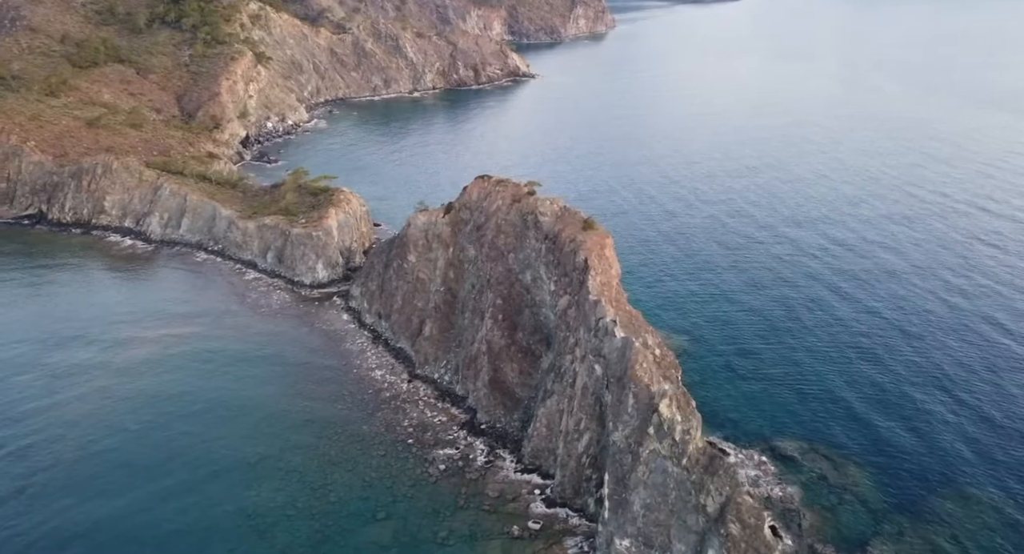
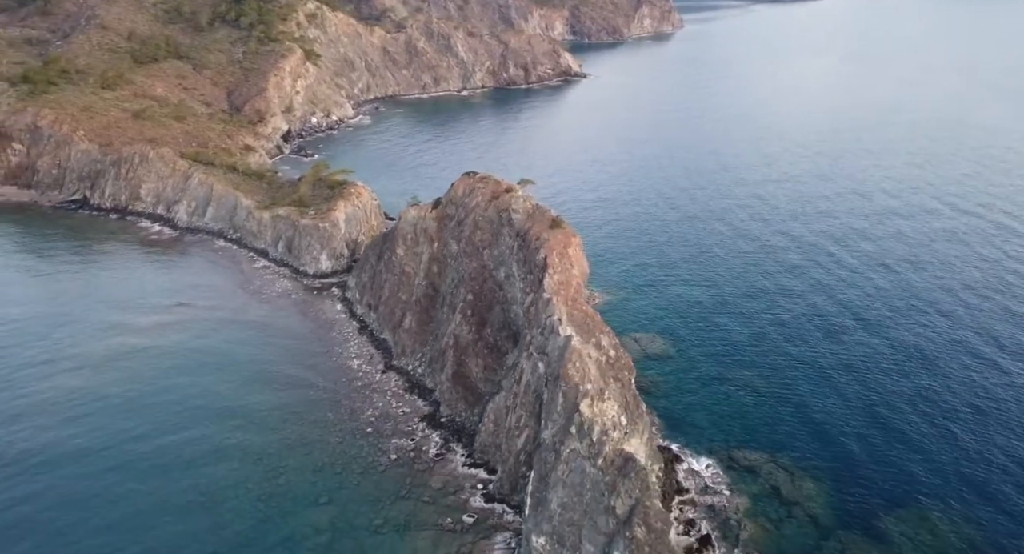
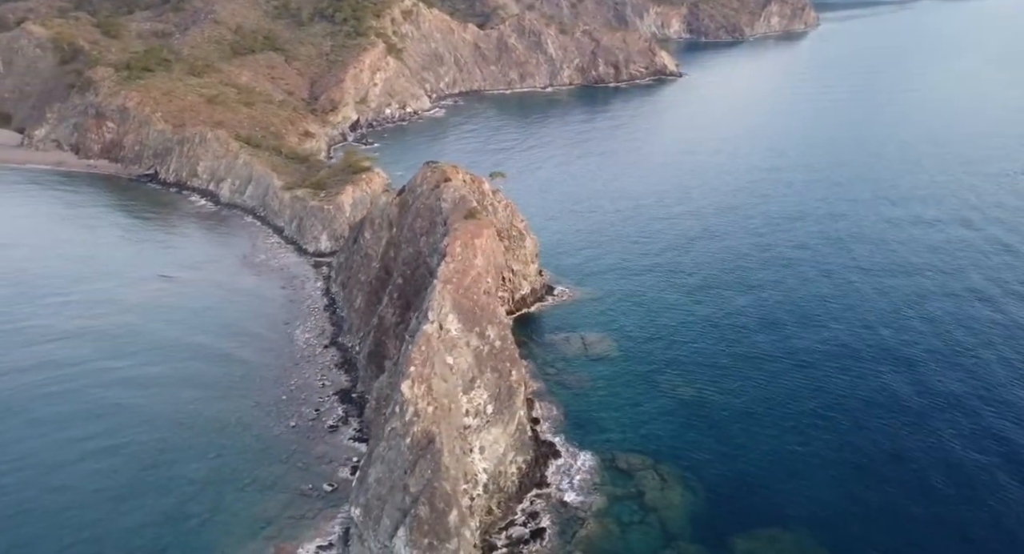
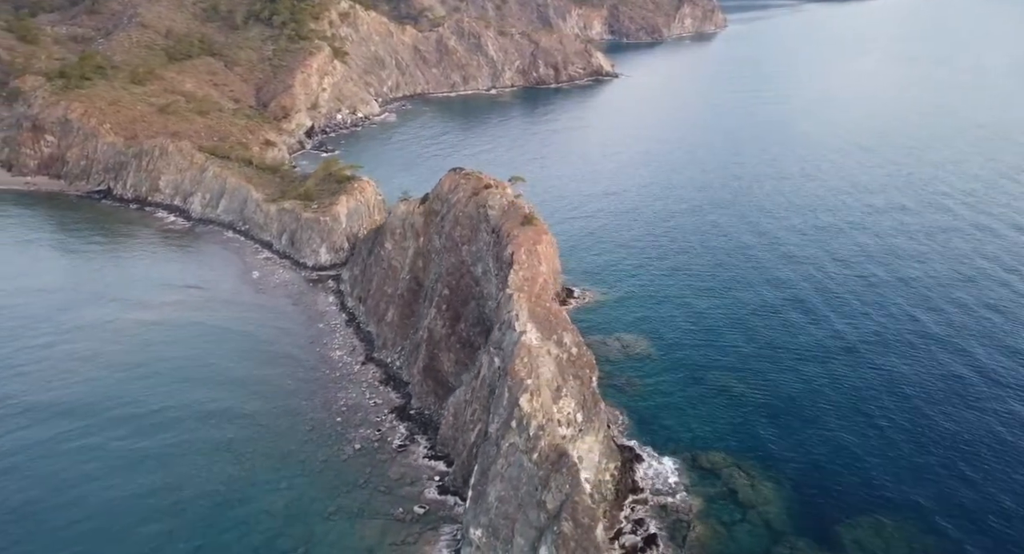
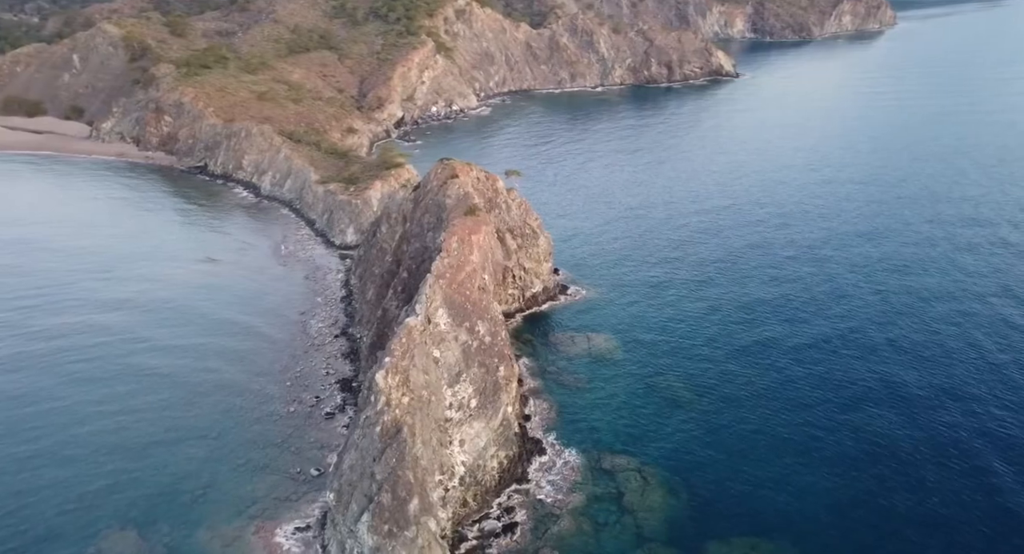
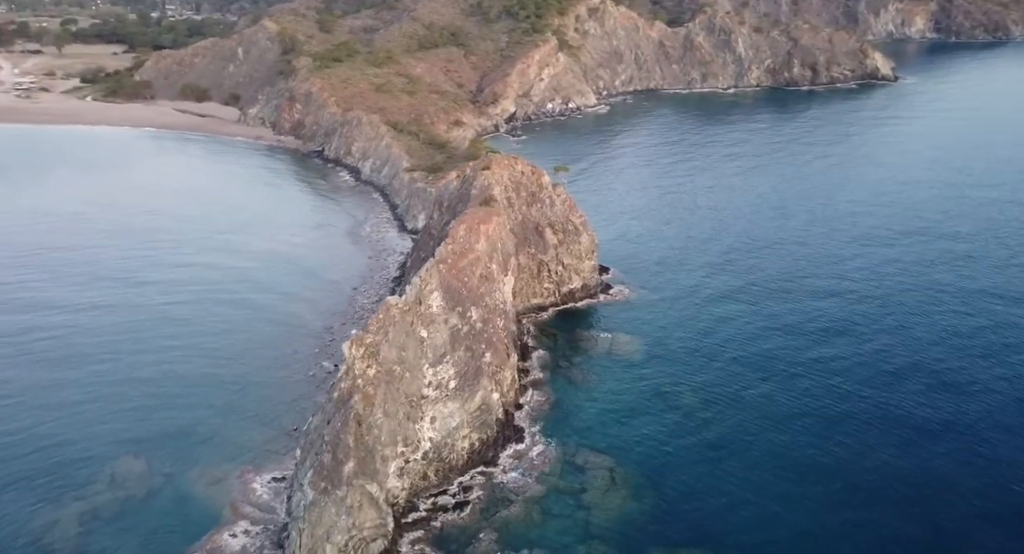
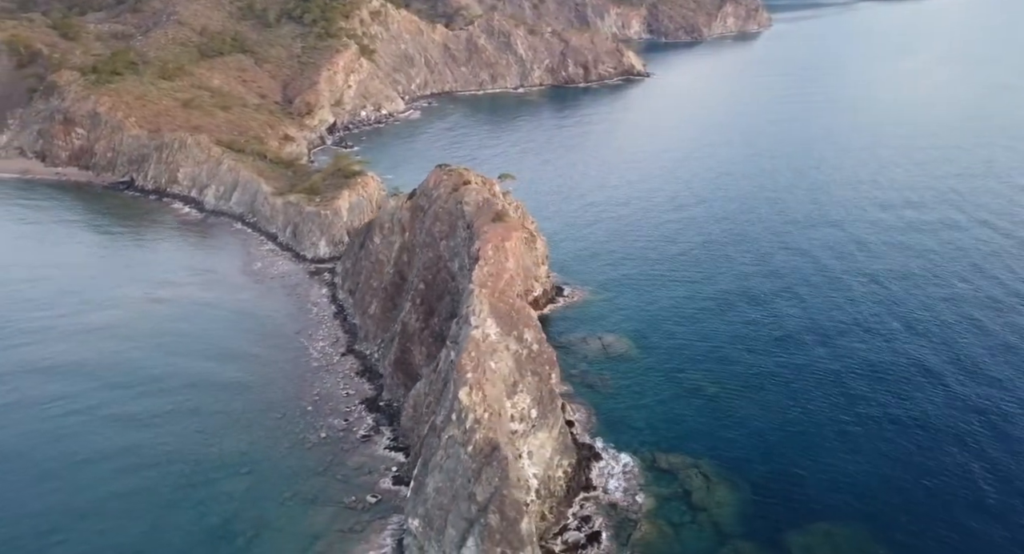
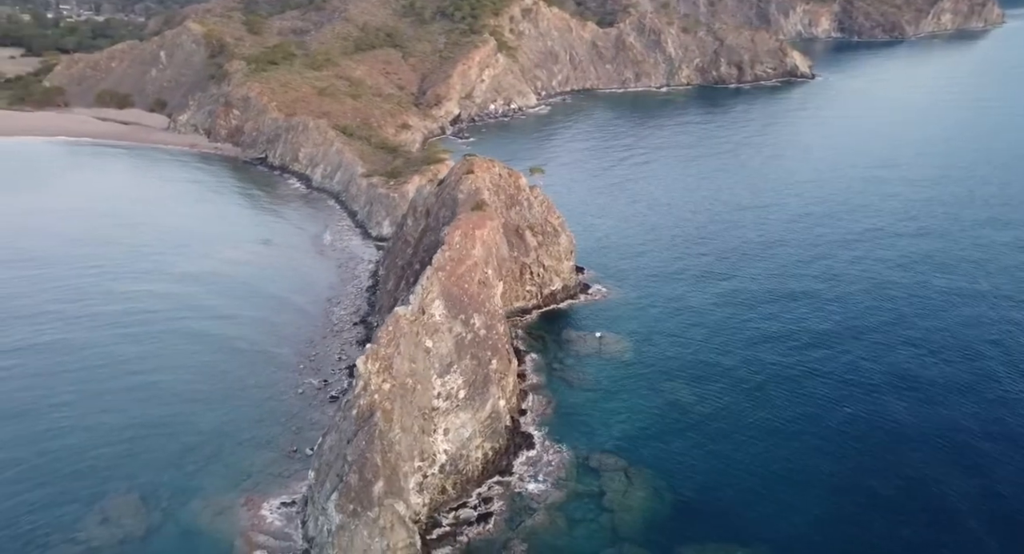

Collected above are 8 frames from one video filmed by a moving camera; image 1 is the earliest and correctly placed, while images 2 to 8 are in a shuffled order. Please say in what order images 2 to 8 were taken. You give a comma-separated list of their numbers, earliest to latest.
2, 4, 7, 3, 5, 8, 6
